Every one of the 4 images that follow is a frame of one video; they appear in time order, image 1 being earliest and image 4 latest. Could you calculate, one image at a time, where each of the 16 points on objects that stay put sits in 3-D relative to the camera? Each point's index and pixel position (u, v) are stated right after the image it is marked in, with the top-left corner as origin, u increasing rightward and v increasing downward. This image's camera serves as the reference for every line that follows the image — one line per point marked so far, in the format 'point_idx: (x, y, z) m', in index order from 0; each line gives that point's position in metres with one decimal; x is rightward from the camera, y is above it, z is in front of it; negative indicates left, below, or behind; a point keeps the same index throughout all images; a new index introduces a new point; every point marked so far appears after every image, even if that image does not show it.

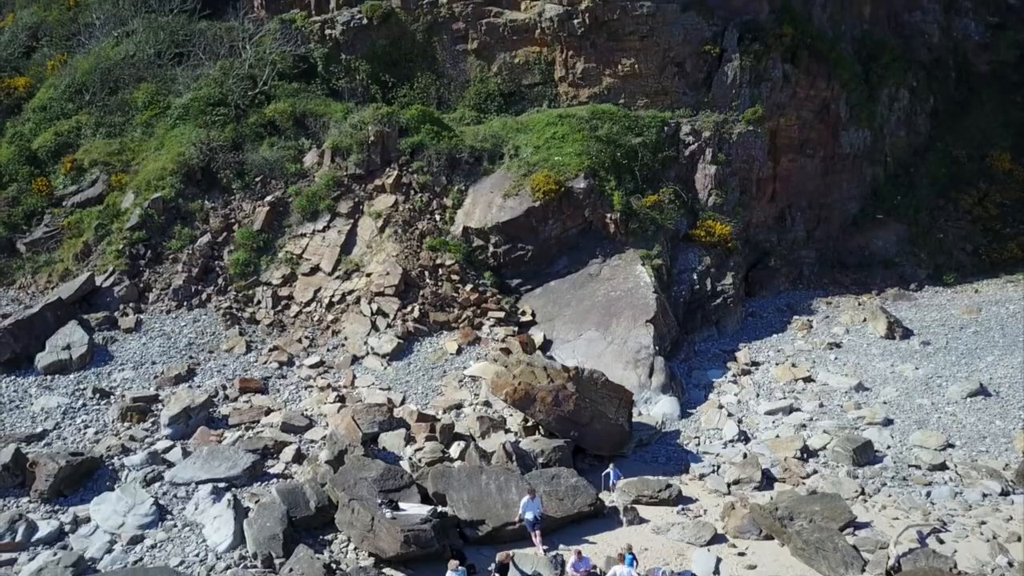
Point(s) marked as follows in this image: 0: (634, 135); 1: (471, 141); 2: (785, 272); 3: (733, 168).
0: (+2.5, +3.2, +18.8) m
1: (-0.8, +3.0, +19.1) m
2: (+5.7, +0.3, +19.4) m
3: (+4.5, +2.4, +19.0) m
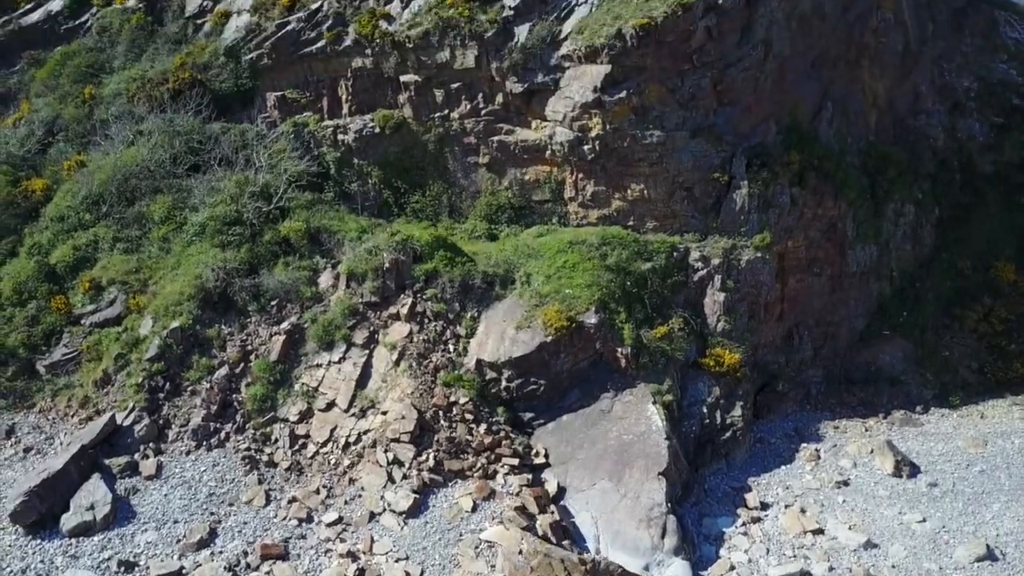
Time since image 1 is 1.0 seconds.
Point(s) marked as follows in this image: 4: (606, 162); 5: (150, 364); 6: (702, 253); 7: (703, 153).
0: (+2.7, +0.6, +19.1) m
1: (-0.6, +0.5, +19.4) m
2: (+6.0, -2.2, +19.7) m
3: (+4.8, -0.1, +19.3) m
4: (+2.0, +2.7, +19.8) m
5: (-7.1, -1.5, +18.3) m
6: (+4.0, +0.7, +19.4) m
7: (+4.0, +2.8, +19.5) m
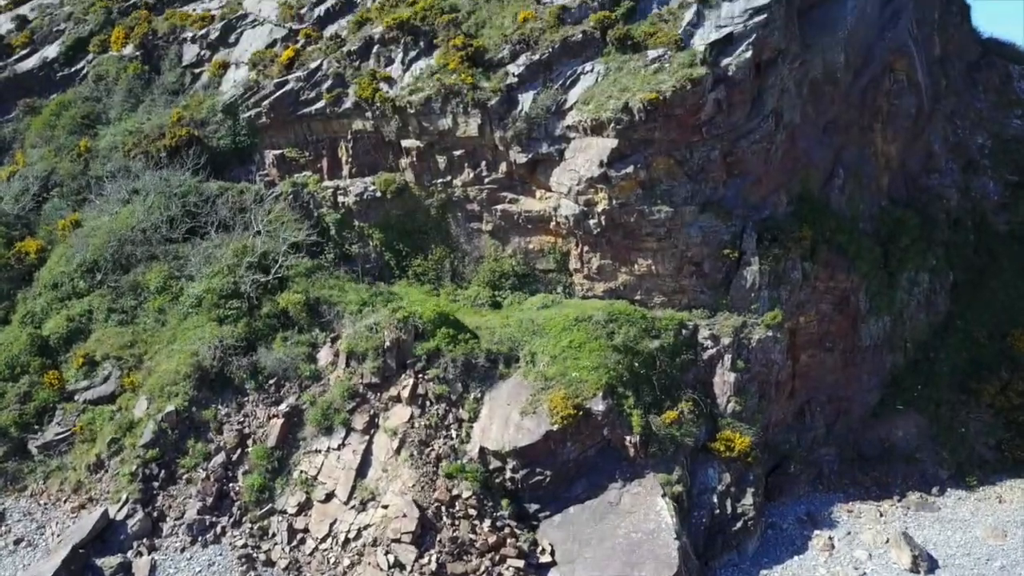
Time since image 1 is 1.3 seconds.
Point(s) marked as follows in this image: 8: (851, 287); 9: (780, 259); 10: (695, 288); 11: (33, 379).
0: (+2.8, -1.0, +18.5) m
1: (-0.5, -1.1, +18.9) m
2: (+6.1, -3.8, +19.2) m
3: (+4.8, -1.7, +18.7) m
4: (+2.1, +1.1, +19.3) m
5: (-7.1, -3.1, +17.8) m
6: (+4.0, -0.9, +18.9) m
7: (+4.1, +1.2, +18.9) m
8: (+7.3, 0.0, +19.9) m
9: (+5.5, +0.6, +19.0) m
10: (+3.8, 0.0, +19.2) m
11: (-10.3, -2.0, +20.0) m
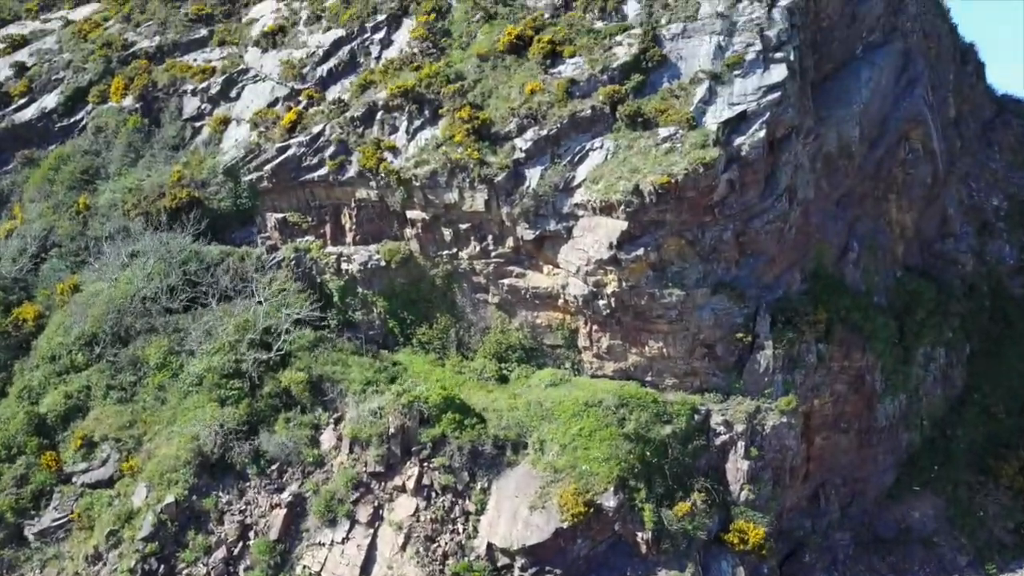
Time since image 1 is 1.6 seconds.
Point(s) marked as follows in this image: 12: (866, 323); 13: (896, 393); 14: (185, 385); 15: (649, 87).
0: (+3.0, -2.7, +18.1) m
1: (-0.4, -2.8, +18.4) m
2: (+6.2, -5.5, +18.7) m
3: (+5.0, -3.4, +18.3) m
4: (+2.3, -0.6, +18.9) m
5: (-6.9, -4.8, +17.4) m
6: (+4.2, -2.5, +18.4) m
7: (+4.2, -0.4, +18.5) m
8: (+7.4, -1.6, +19.5) m
9: (+5.7, -1.1, +18.6) m
10: (+3.9, -1.7, +18.7) m
11: (-10.2, -3.6, +19.6) m
12: (+7.5, -0.7, +19.6) m
13: (+8.2, -2.2, +19.8) m
14: (-7.1, -2.1, +20.0) m
15: (+2.9, +4.2, +19.3) m
